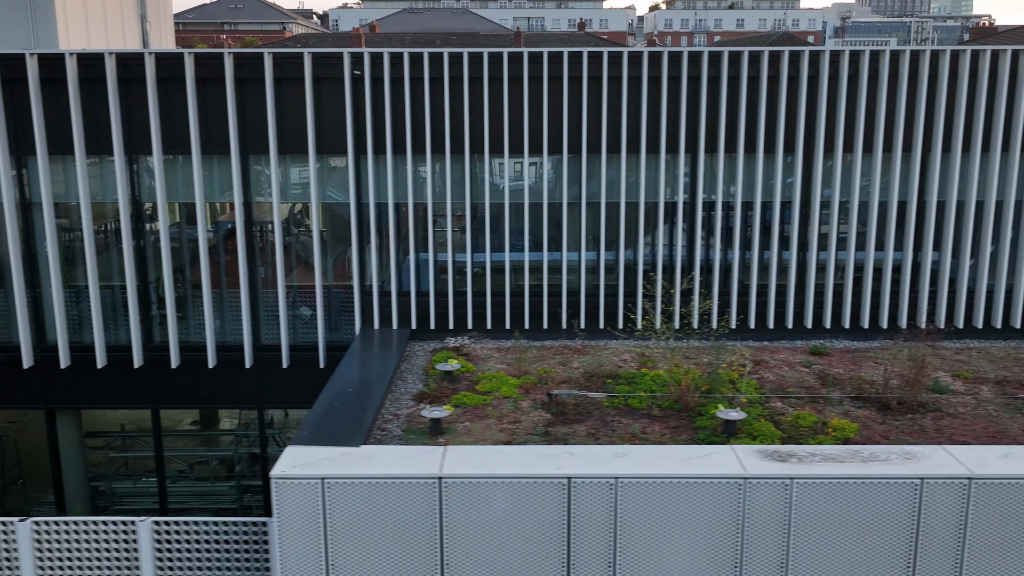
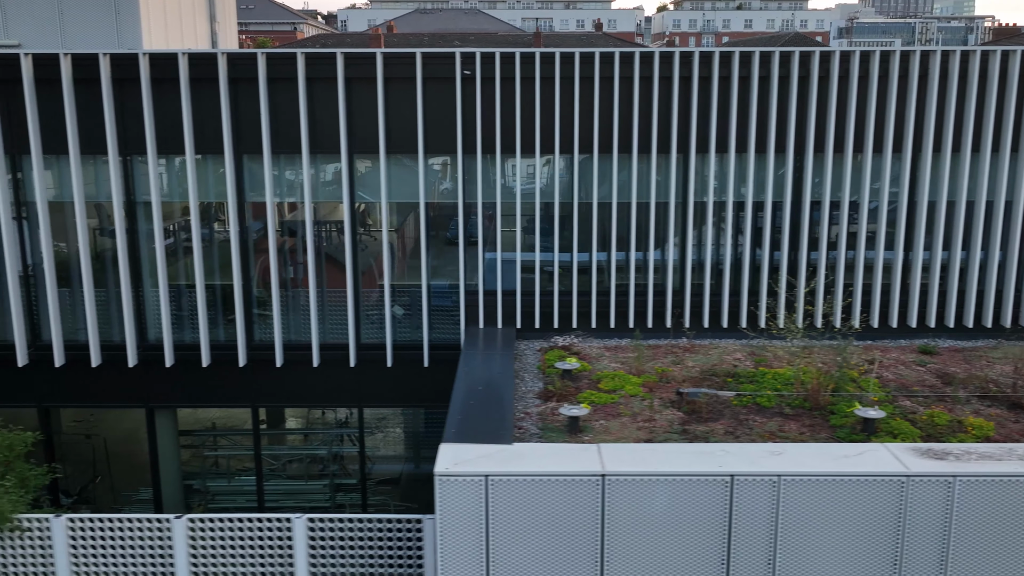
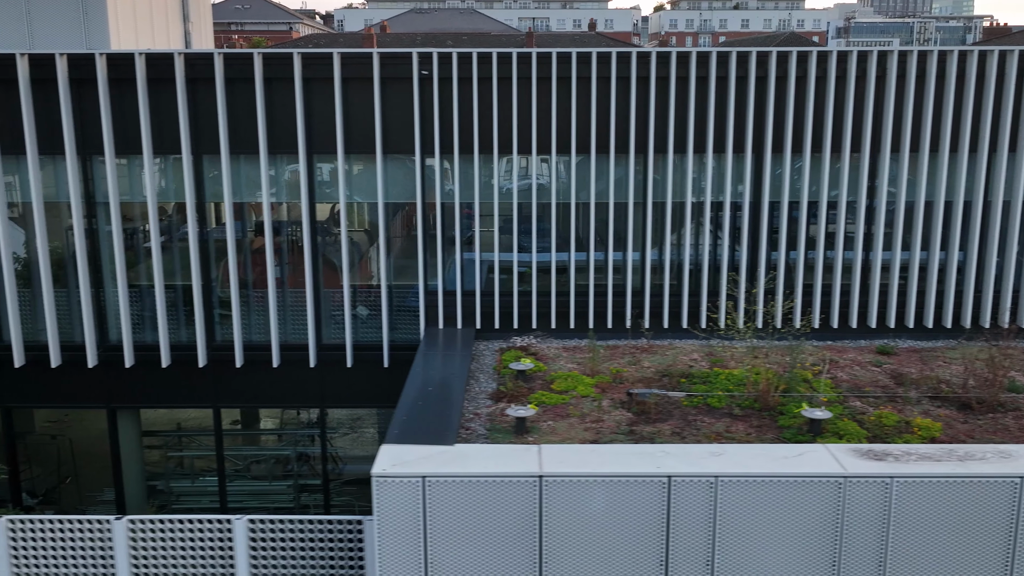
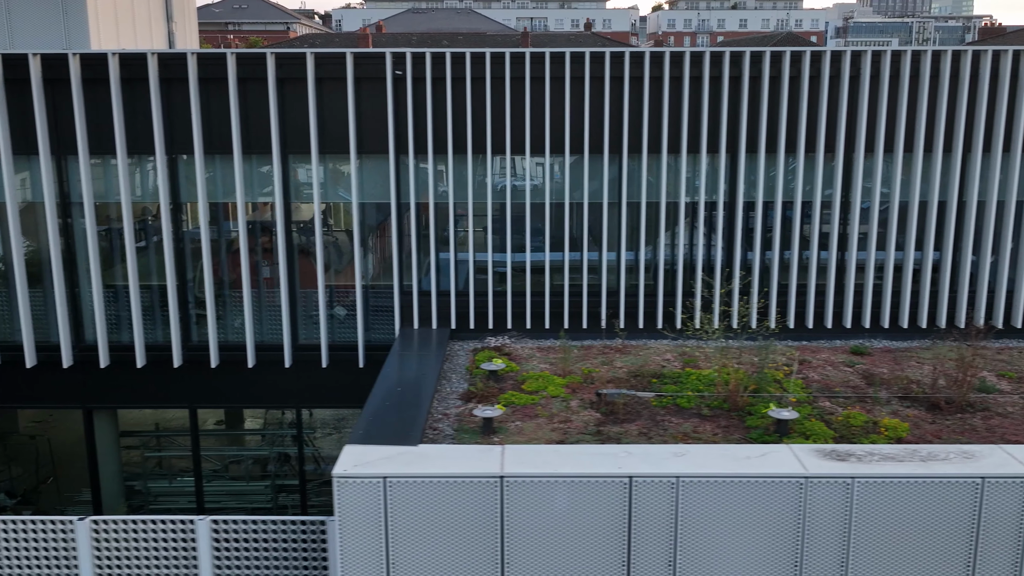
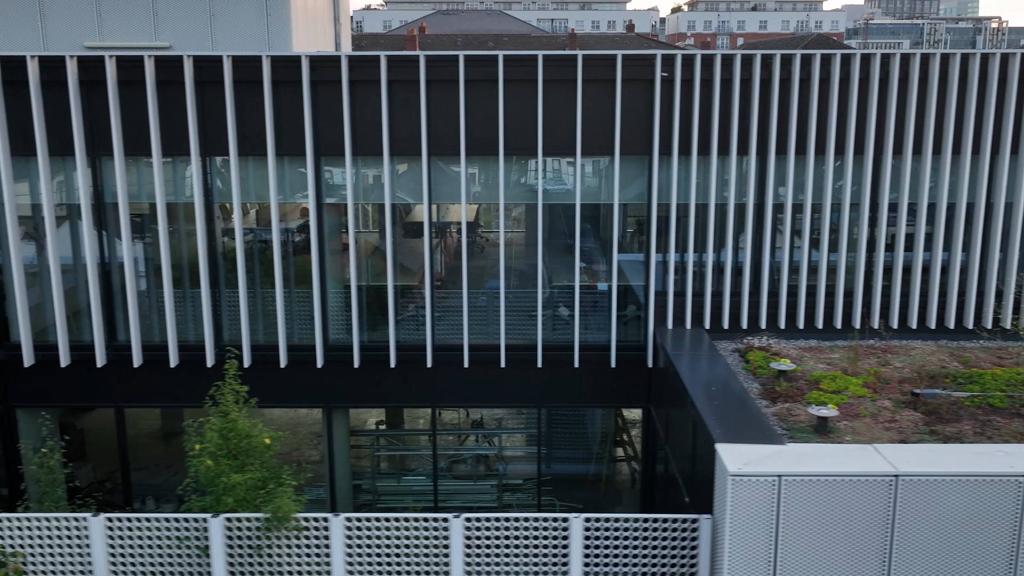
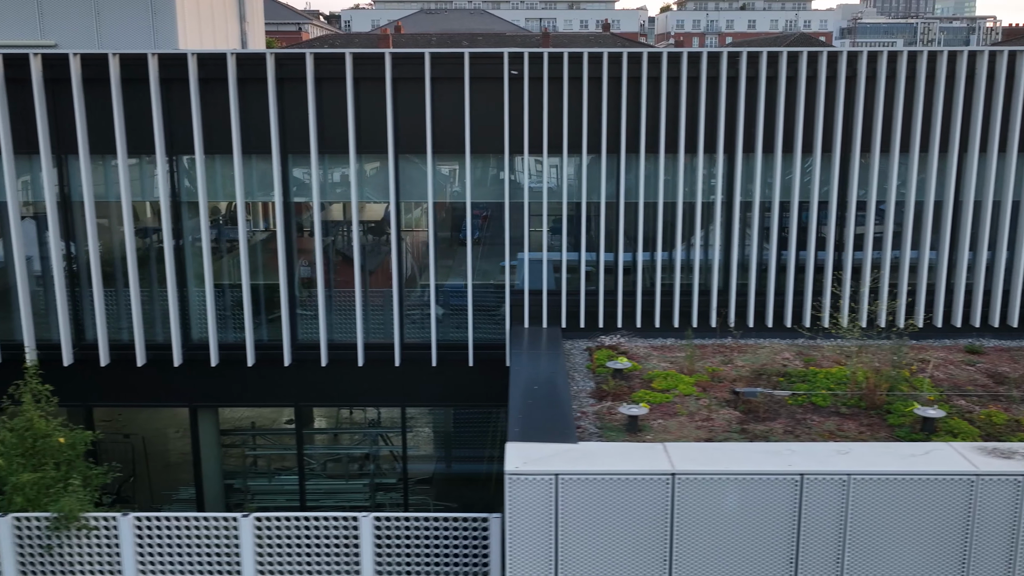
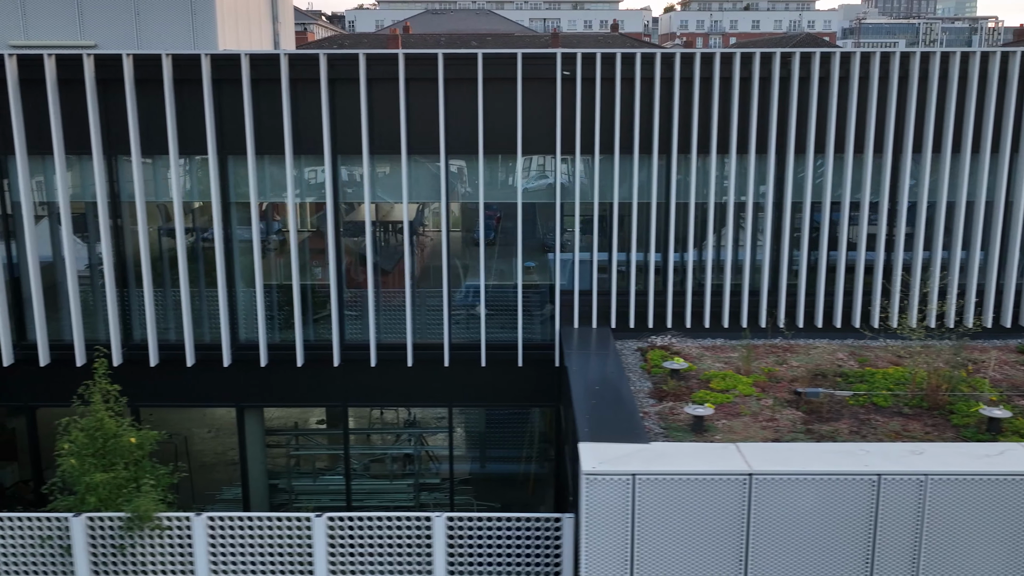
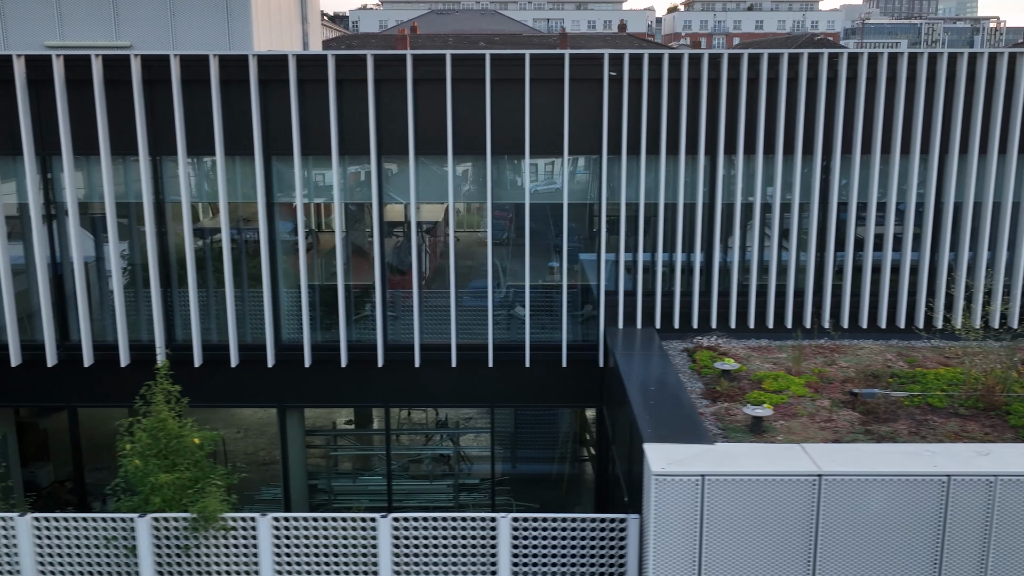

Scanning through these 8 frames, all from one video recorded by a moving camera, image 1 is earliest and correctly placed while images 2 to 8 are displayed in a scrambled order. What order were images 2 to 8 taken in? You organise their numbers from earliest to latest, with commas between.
4, 3, 2, 6, 7, 8, 5
